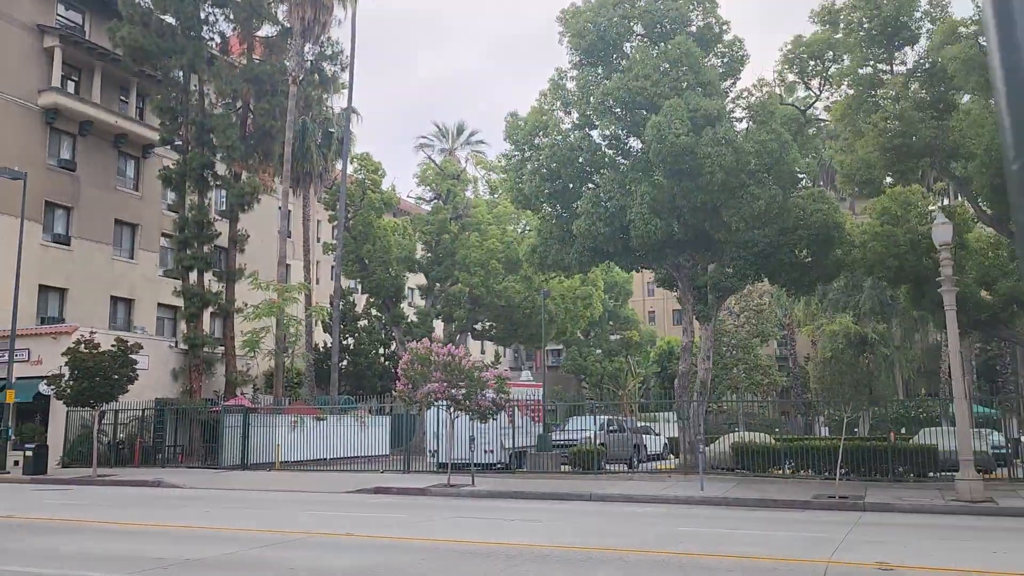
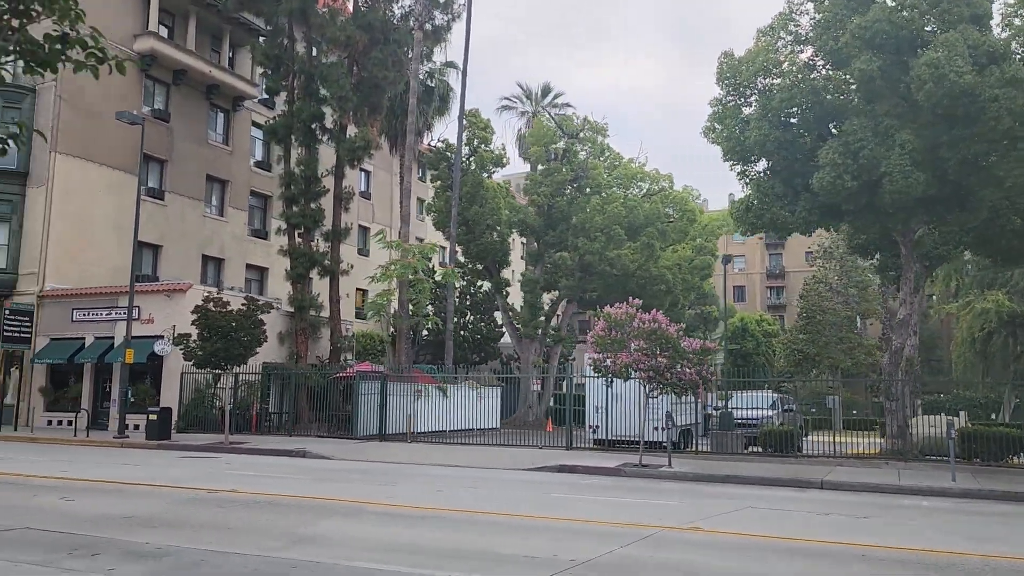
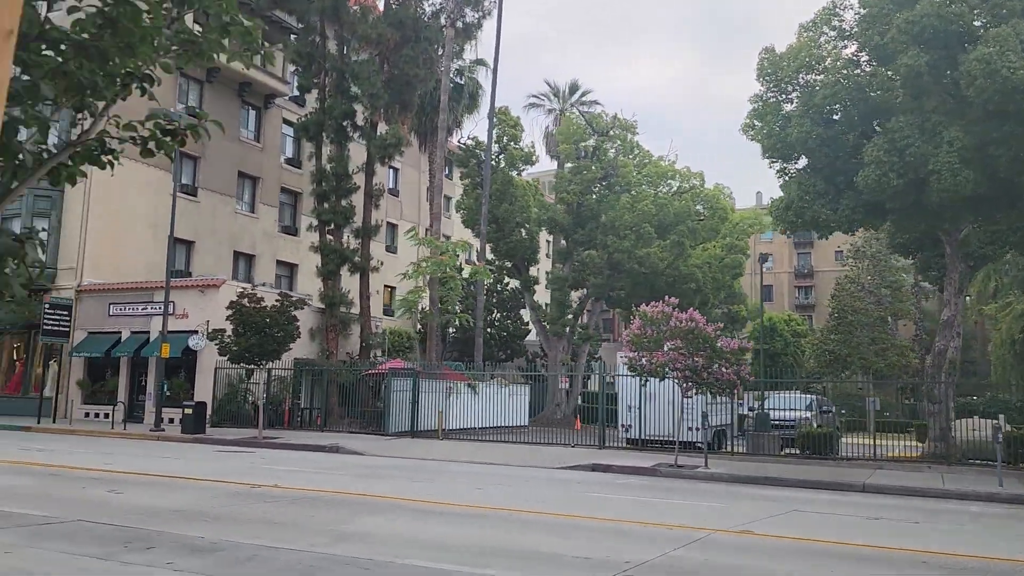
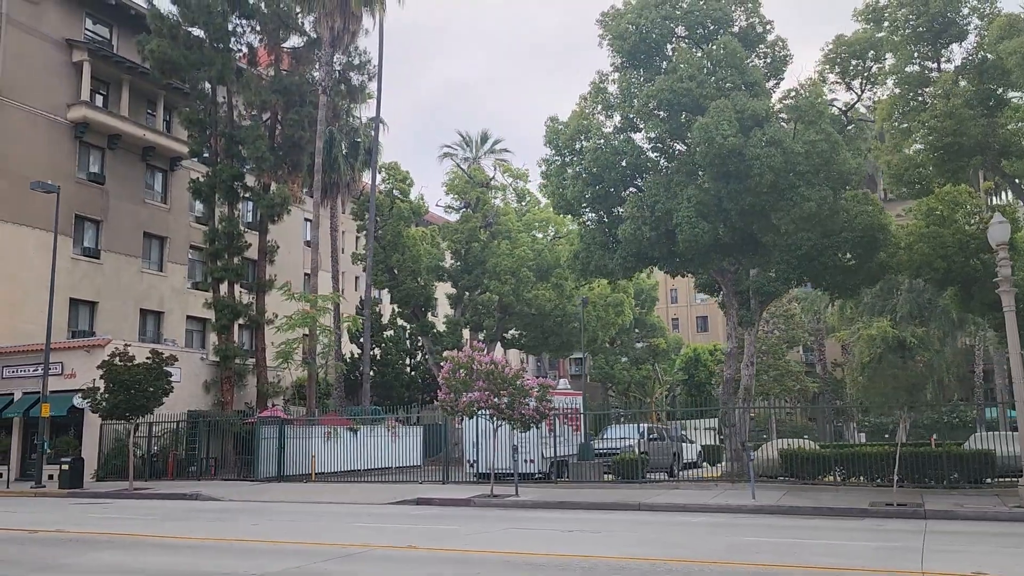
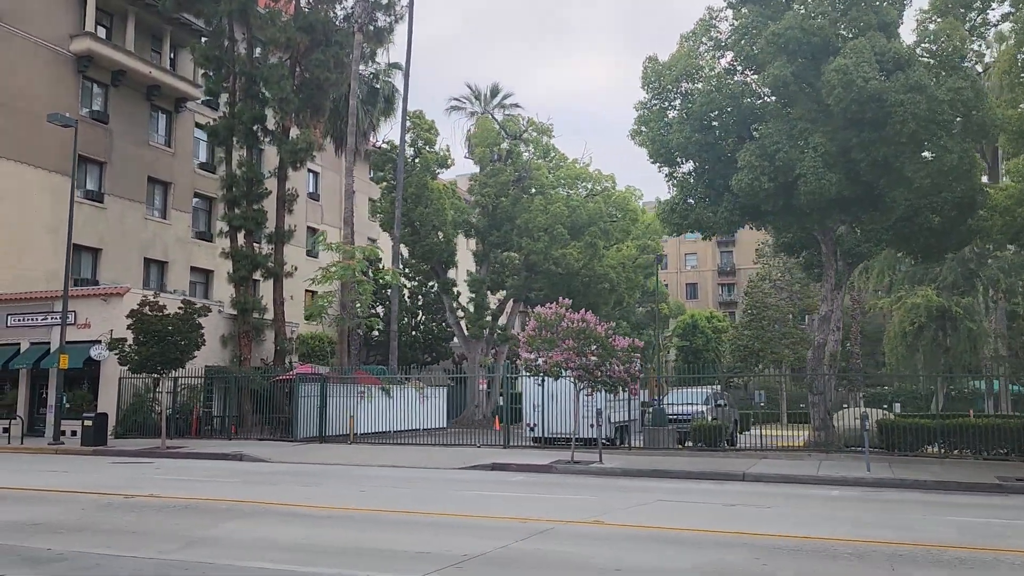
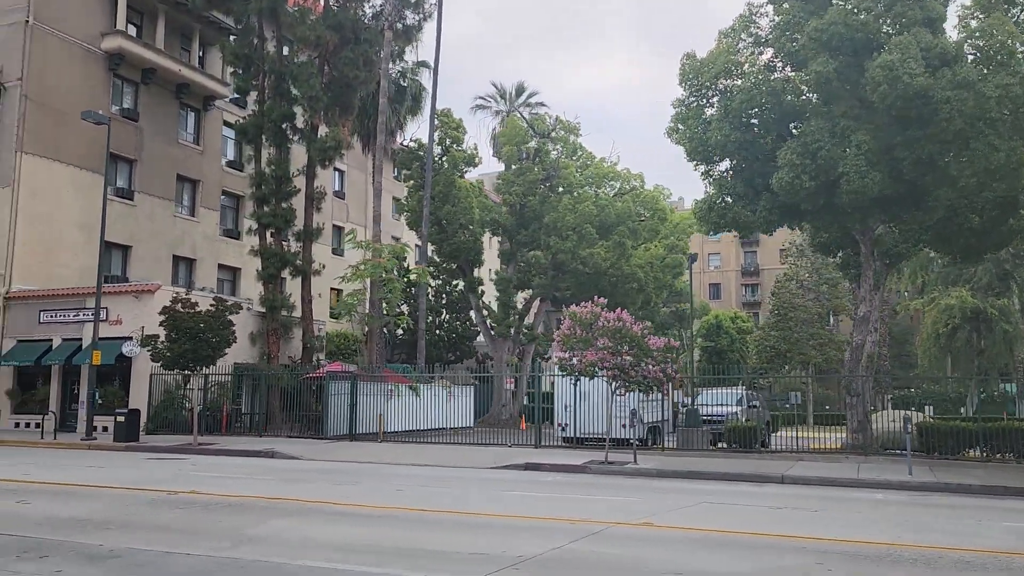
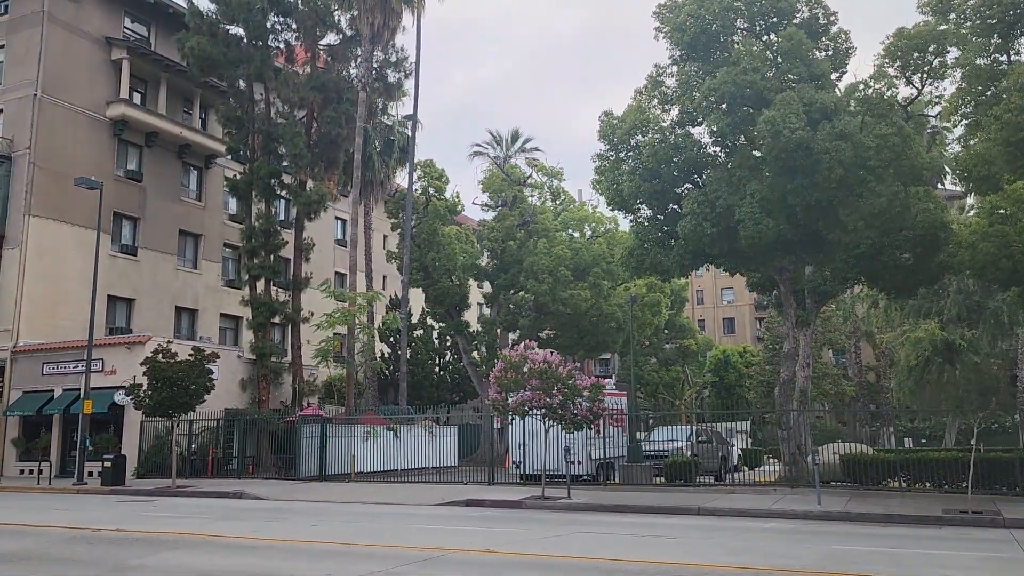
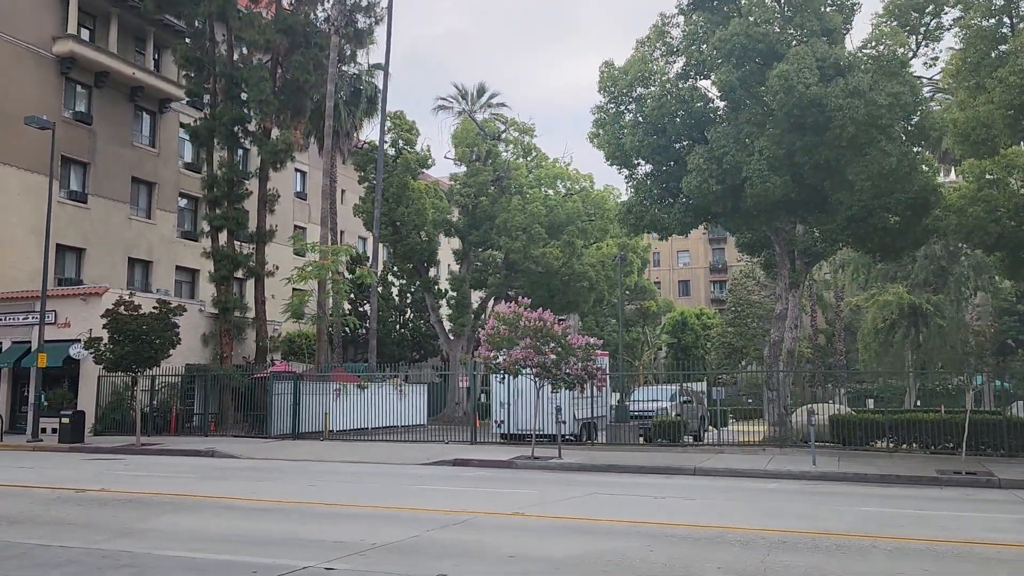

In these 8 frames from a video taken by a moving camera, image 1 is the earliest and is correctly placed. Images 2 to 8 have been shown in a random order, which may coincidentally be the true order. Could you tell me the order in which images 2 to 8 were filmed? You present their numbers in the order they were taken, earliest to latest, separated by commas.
4, 7, 8, 5, 6, 2, 3
